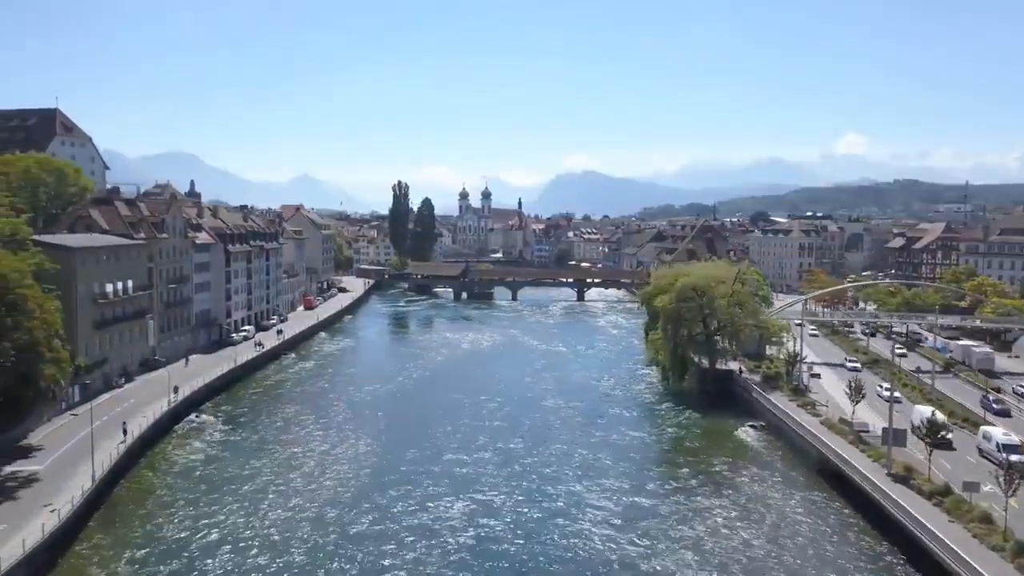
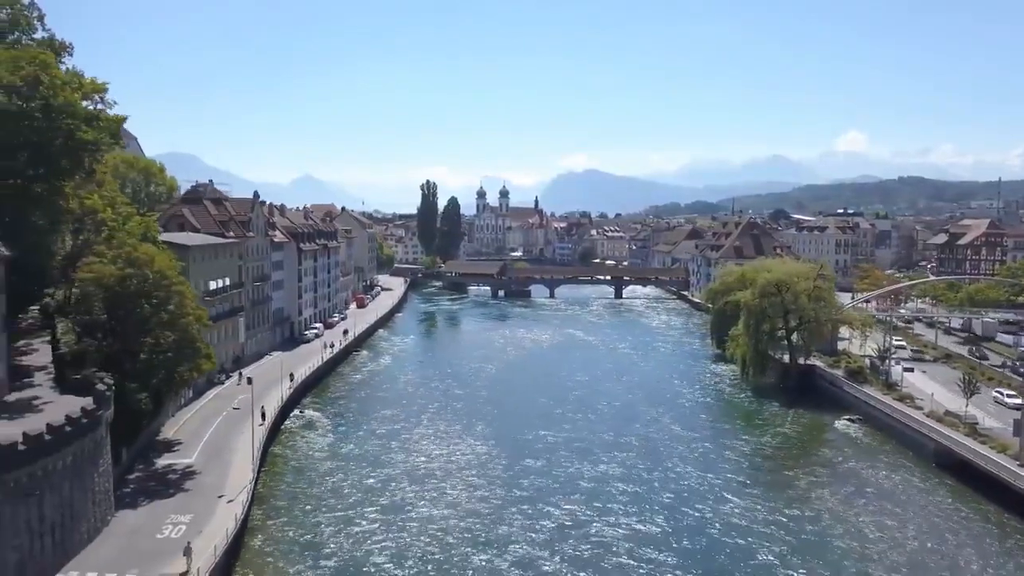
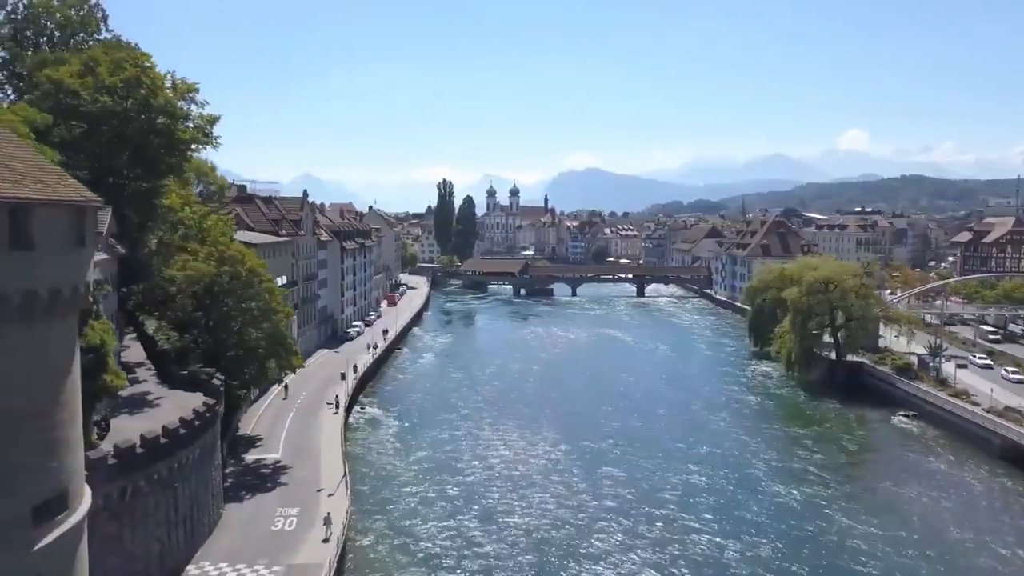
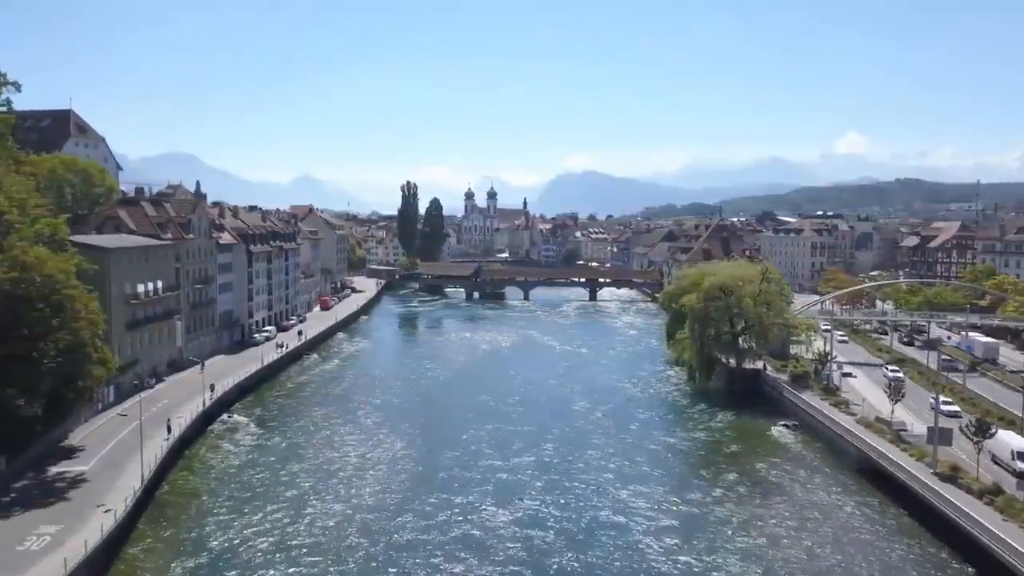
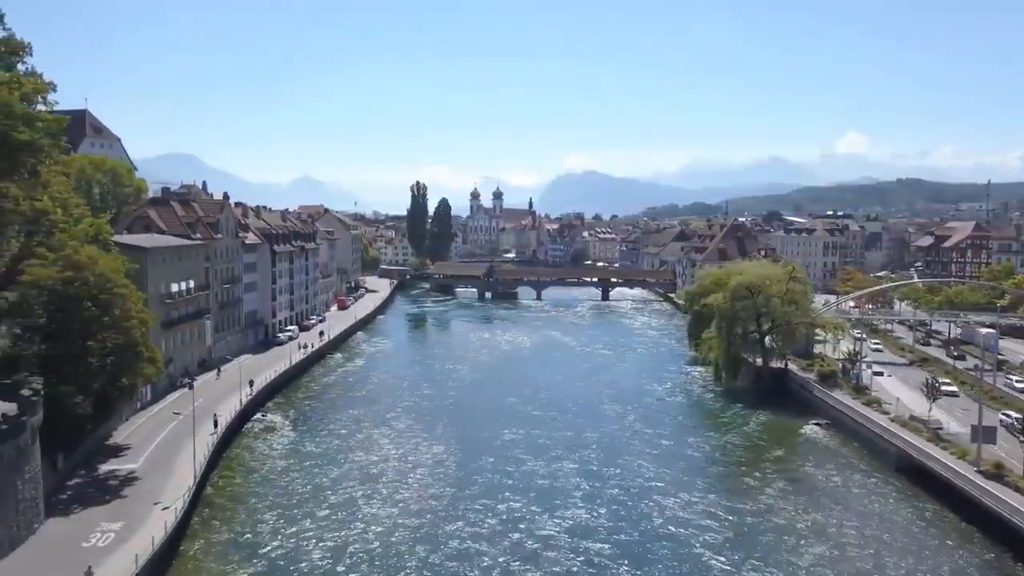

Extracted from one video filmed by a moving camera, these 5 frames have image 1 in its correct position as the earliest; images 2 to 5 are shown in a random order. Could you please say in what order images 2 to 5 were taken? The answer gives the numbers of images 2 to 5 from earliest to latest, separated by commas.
4, 5, 2, 3
